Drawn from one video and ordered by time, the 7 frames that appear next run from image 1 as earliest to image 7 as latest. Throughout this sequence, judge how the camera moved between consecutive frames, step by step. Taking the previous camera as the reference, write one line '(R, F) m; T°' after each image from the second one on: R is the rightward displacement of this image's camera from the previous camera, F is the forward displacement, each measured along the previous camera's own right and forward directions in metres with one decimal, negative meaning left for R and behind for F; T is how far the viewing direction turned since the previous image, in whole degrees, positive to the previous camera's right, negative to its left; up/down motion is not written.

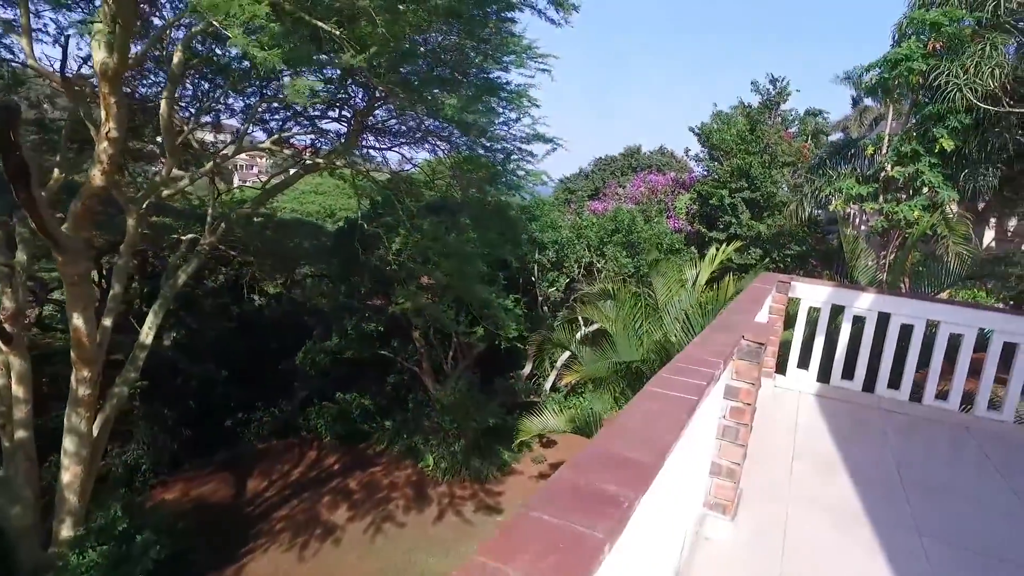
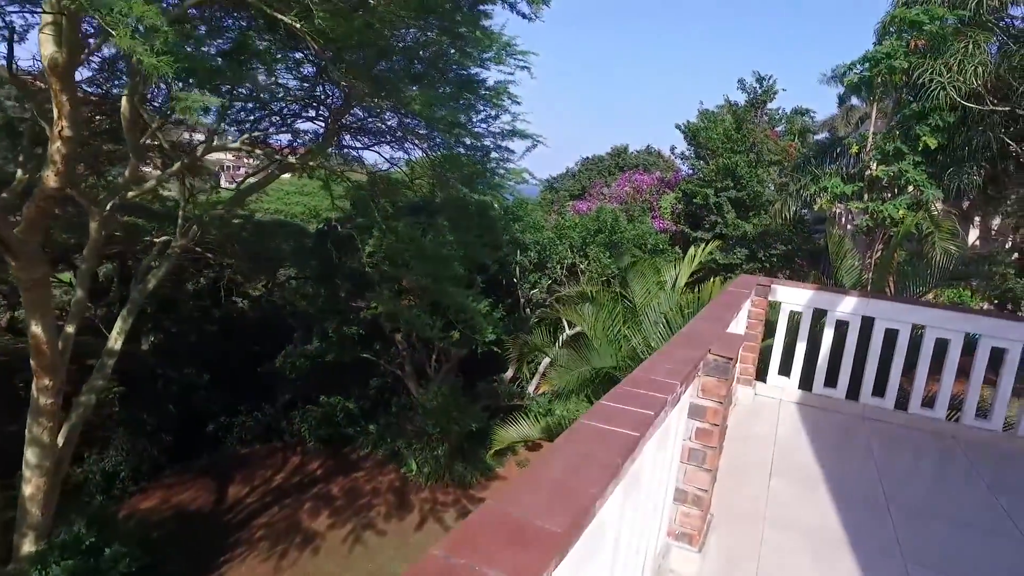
(+0.1, +0.1) m; +1°
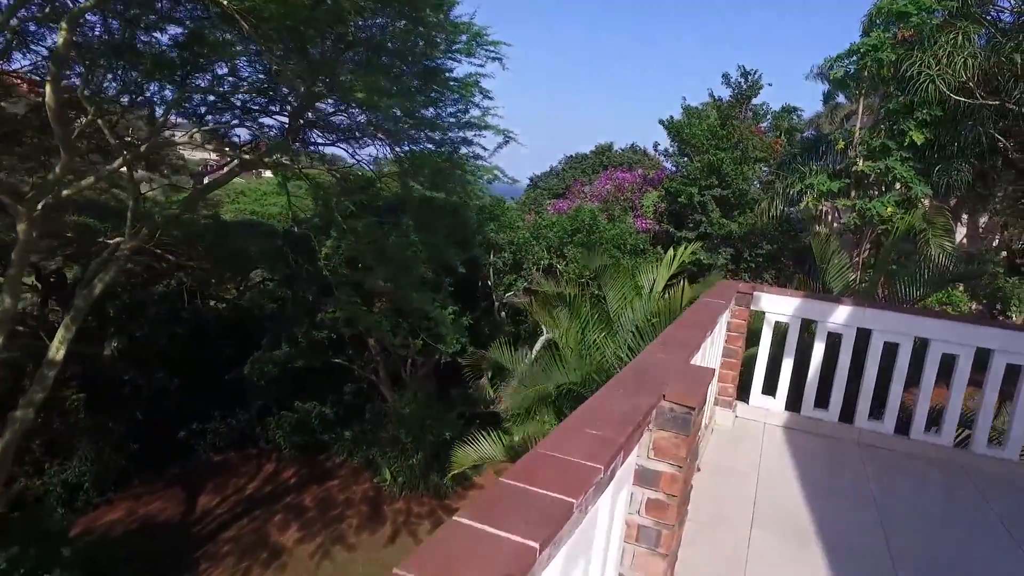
(+0.2, +0.4) m; +1°
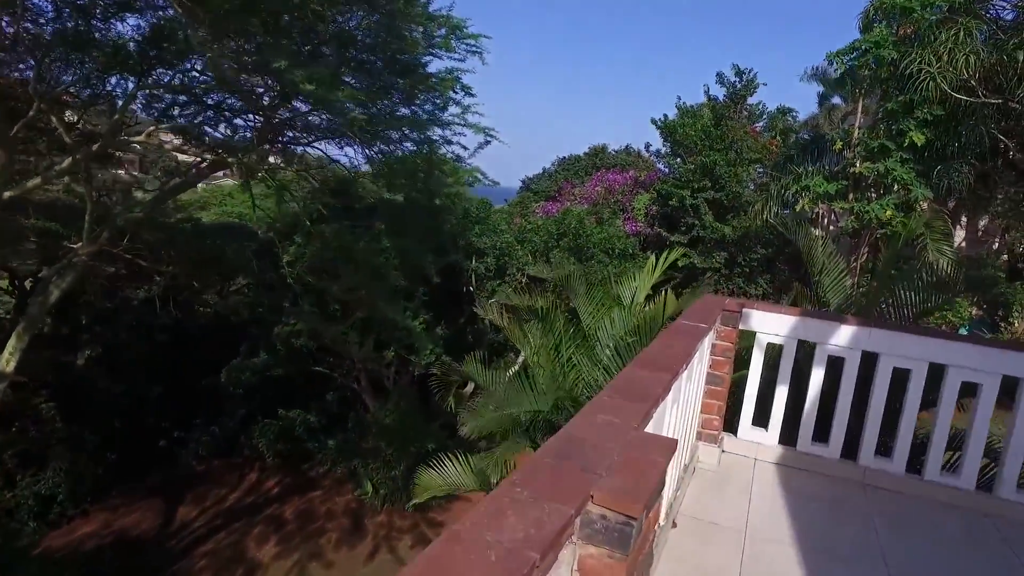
(+0.1, +0.3) m; 0°
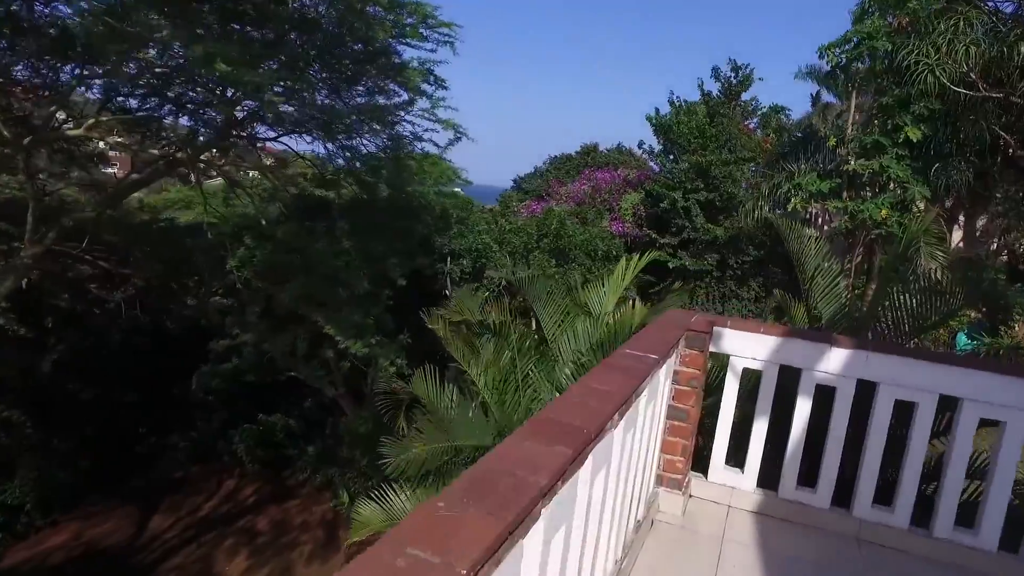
(+0.2, +0.4) m; 0°
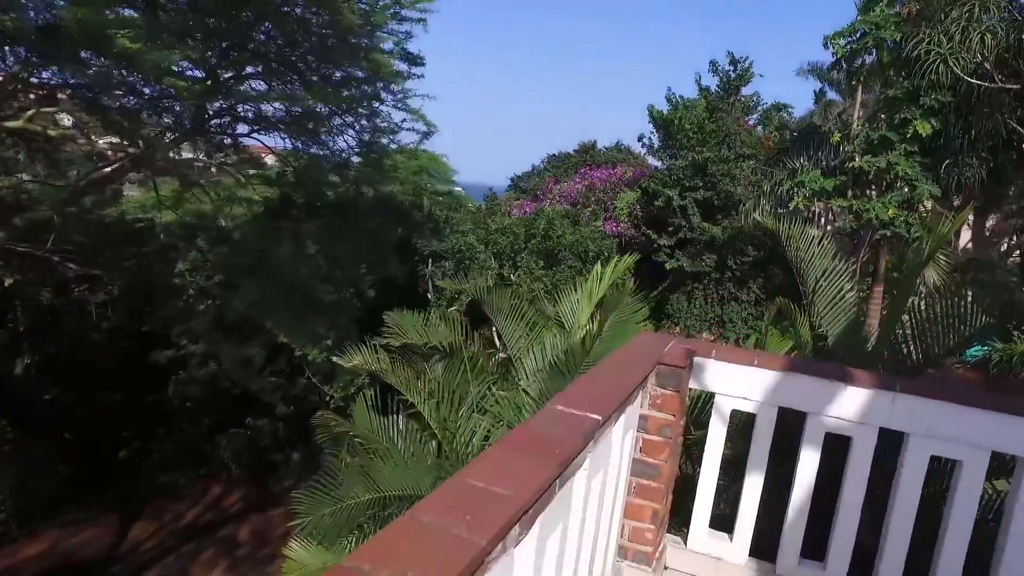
(+0.2, +0.4) m; 0°
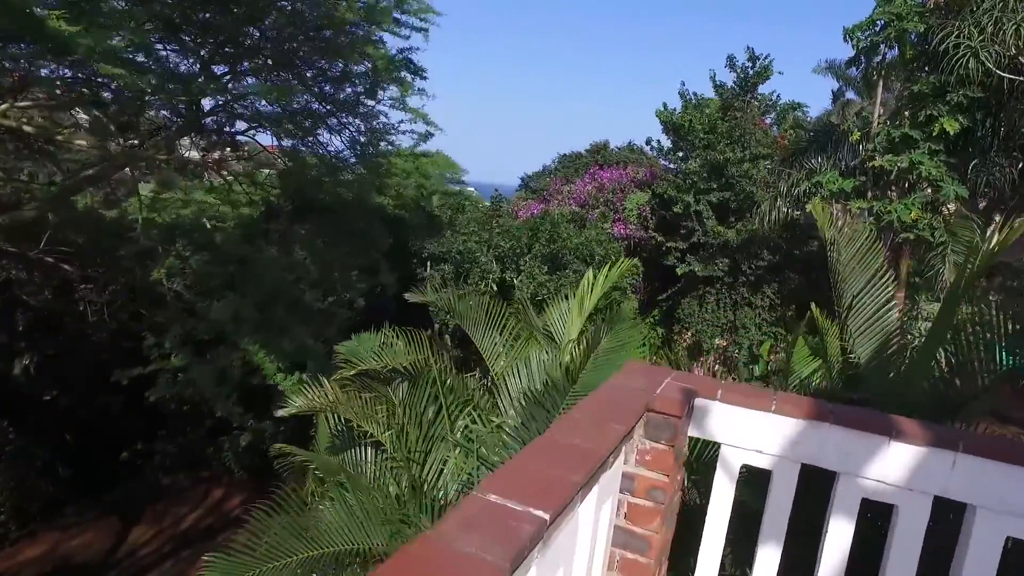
(+0.1, +0.3) m; -1°
